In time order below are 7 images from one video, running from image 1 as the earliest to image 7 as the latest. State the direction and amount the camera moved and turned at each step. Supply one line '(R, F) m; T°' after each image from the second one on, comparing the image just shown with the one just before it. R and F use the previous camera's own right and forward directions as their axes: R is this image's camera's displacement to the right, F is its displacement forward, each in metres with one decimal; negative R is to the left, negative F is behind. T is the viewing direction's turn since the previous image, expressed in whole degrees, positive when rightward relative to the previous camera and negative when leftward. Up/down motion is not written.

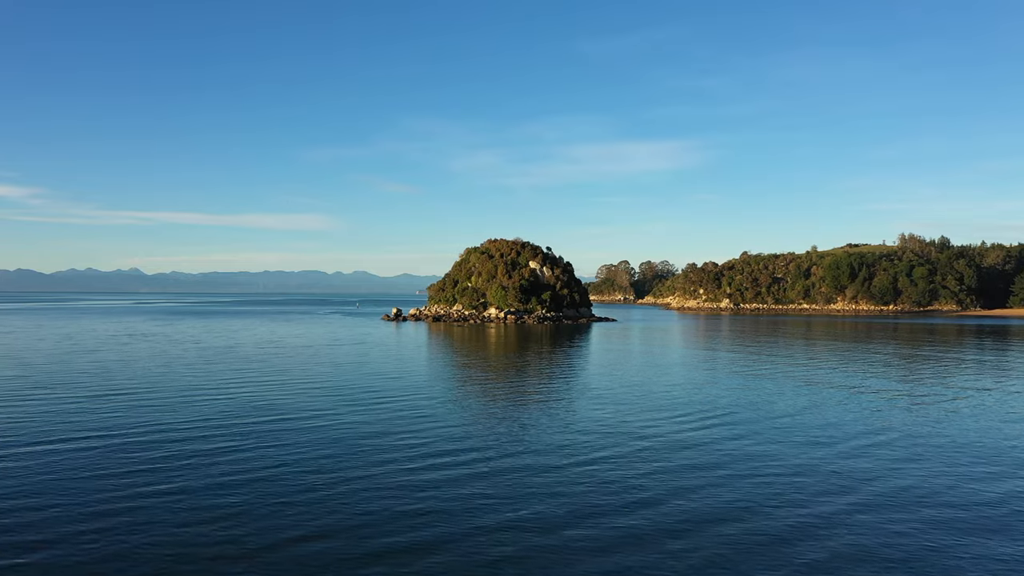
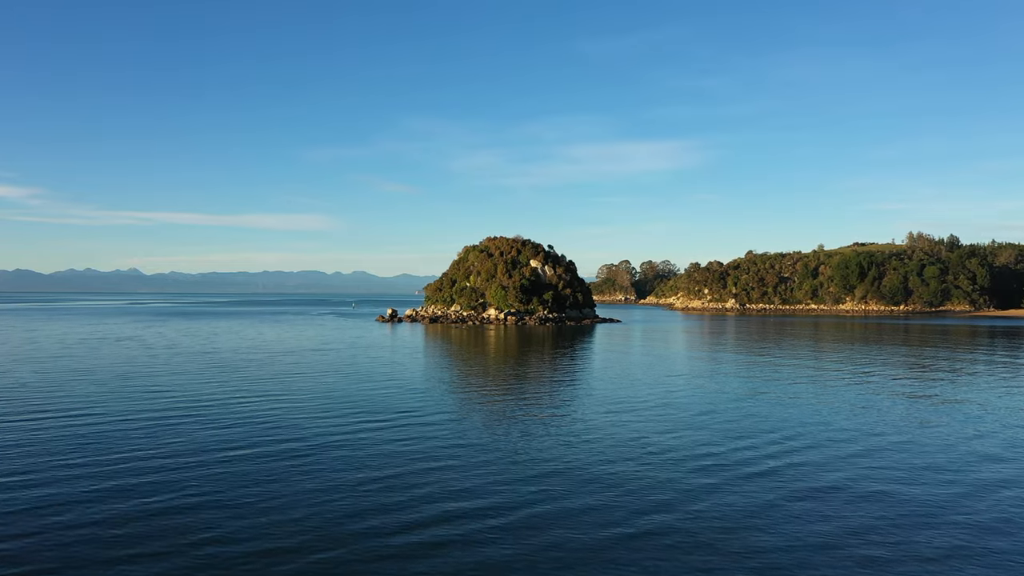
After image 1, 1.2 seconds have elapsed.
(0.0, +2.7) m; 0°
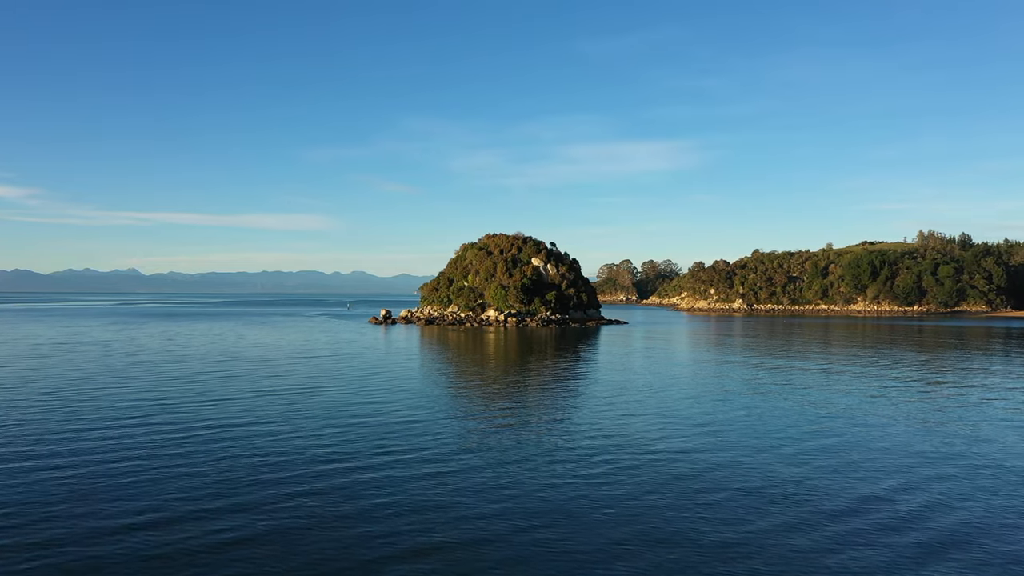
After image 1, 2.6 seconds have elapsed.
(-0.1, +3.3) m; 0°
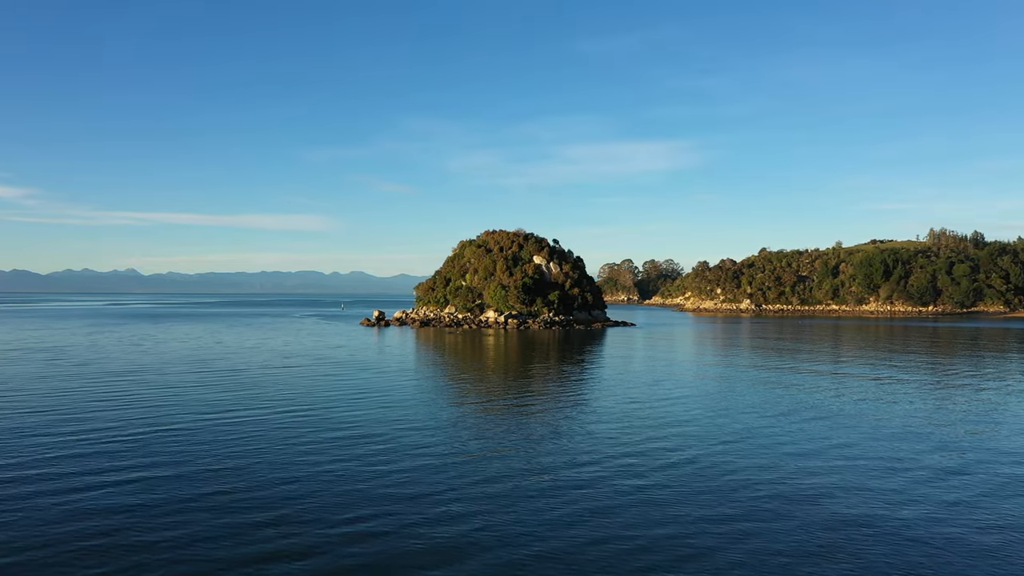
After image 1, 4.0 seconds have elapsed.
(-0.1, +3.2) m; 0°
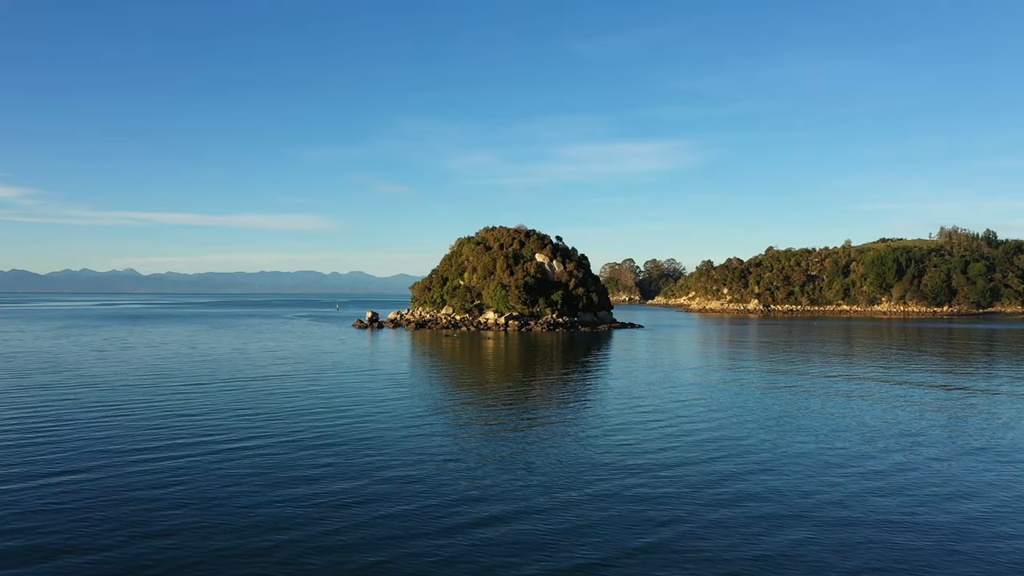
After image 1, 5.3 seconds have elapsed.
(-0.1, +3.0) m; 0°
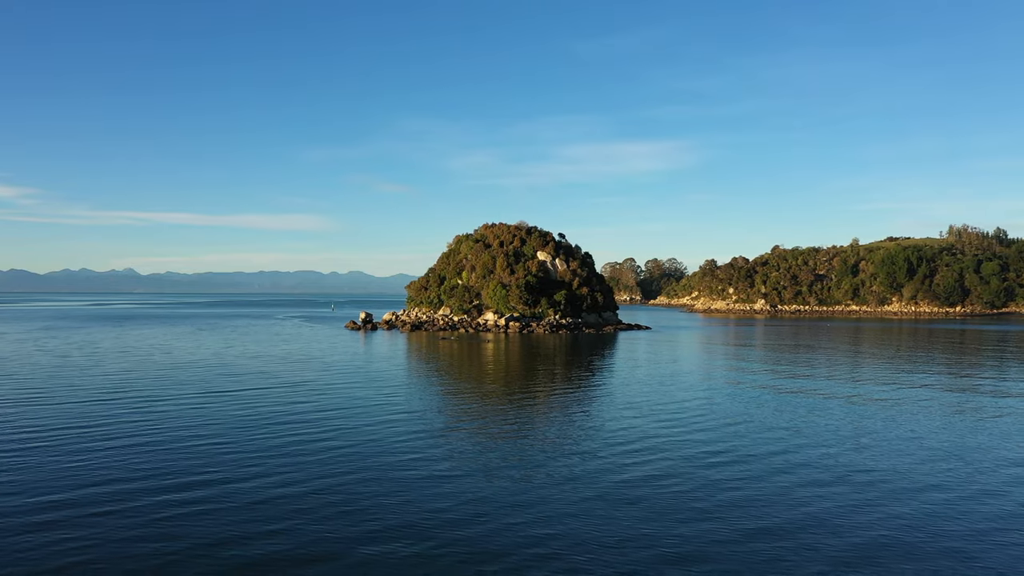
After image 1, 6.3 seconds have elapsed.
(-0.1, +2.4) m; 0°
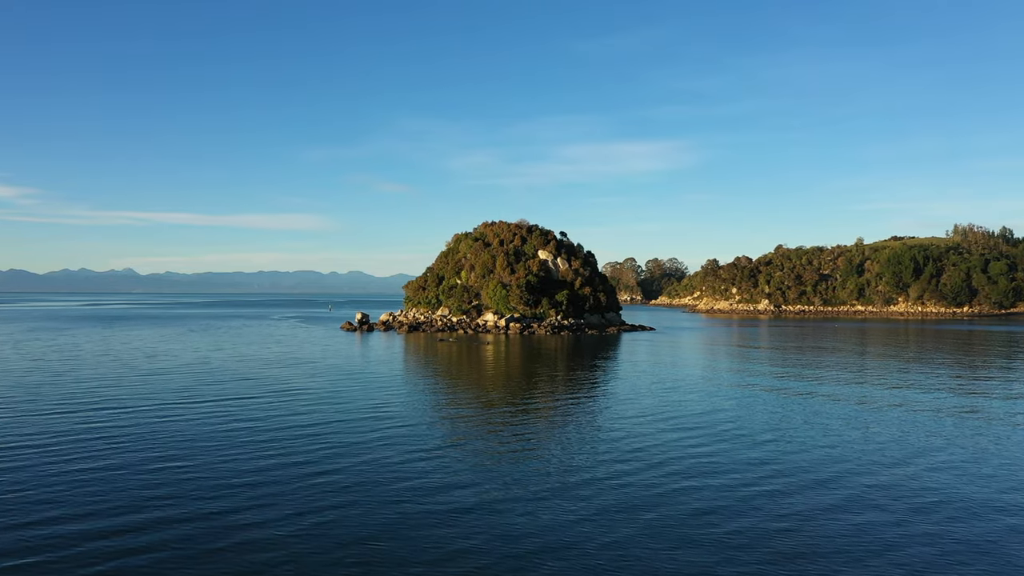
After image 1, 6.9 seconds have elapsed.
(0.0, +1.4) m; 0°
